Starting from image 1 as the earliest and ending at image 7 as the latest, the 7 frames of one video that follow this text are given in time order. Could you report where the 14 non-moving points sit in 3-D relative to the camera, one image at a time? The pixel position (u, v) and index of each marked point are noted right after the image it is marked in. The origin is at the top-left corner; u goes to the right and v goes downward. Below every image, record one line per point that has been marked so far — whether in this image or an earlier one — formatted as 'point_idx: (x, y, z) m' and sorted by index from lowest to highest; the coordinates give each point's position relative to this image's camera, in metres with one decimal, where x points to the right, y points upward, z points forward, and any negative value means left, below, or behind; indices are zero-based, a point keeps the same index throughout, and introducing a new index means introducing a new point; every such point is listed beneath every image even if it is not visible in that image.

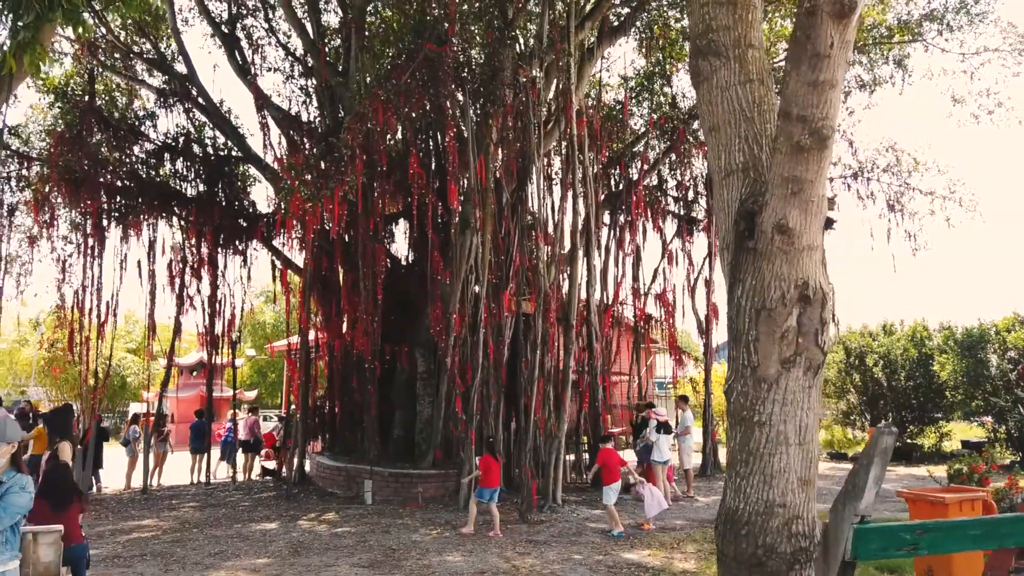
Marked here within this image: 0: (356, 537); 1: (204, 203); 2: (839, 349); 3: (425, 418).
0: (-1.3, -2.1, +6.9) m
1: (-4.3, +1.2, +11.5) m
2: (+6.5, -1.2, +16.3) m
3: (-1.0, -1.6, +10.0) m
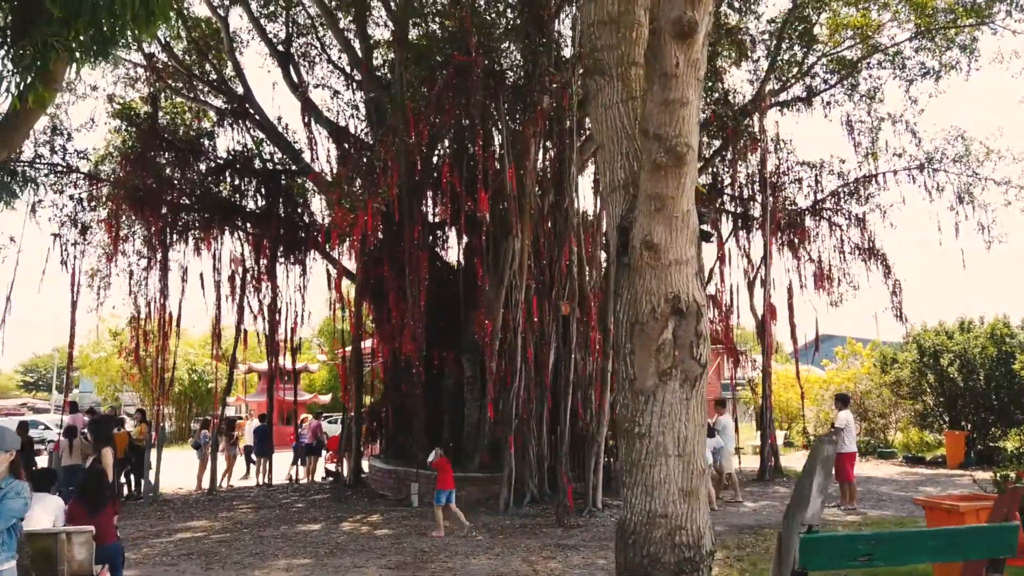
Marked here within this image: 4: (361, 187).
0: (-1.1, -2.2, +7.1) m
1: (-3.6, +1.1, +12.0) m
2: (+7.7, -1.1, +15.6) m
3: (-0.5, -1.7, +10.1) m
4: (-1.7, +1.1, +9.1) m
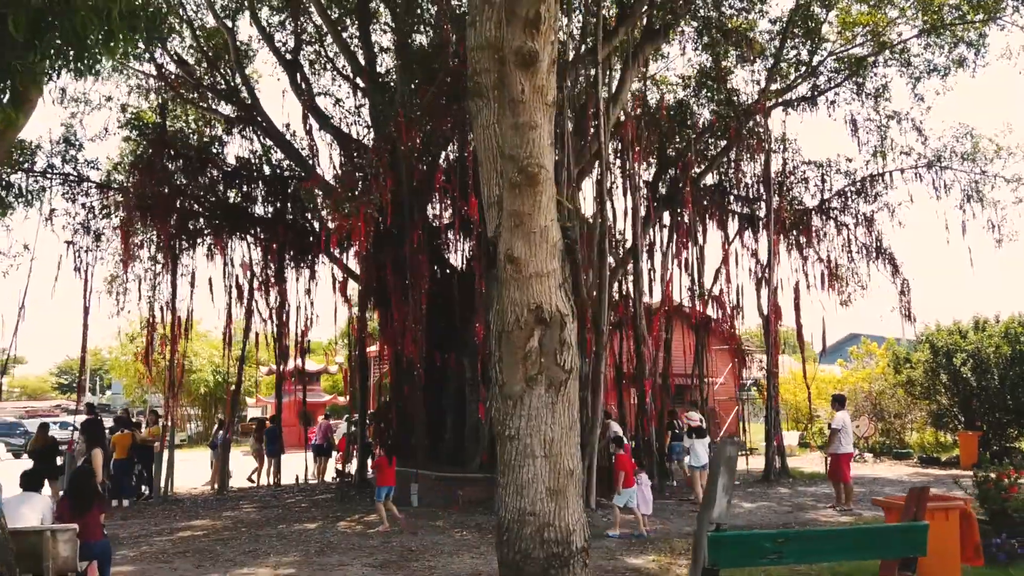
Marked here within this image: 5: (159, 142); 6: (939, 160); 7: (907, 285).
0: (-1.2, -2.2, +7.2) m
1: (-3.6, +1.0, +12.2) m
2: (+7.9, -1.1, +15.5) m
3: (-0.5, -1.7, +10.2) m
4: (-1.7, +1.1, +9.3) m
5: (-5.1, +2.1, +11.8) m
6: (+6.6, +2.0, +12.6) m
7: (+6.3, +0.1, +13.0) m
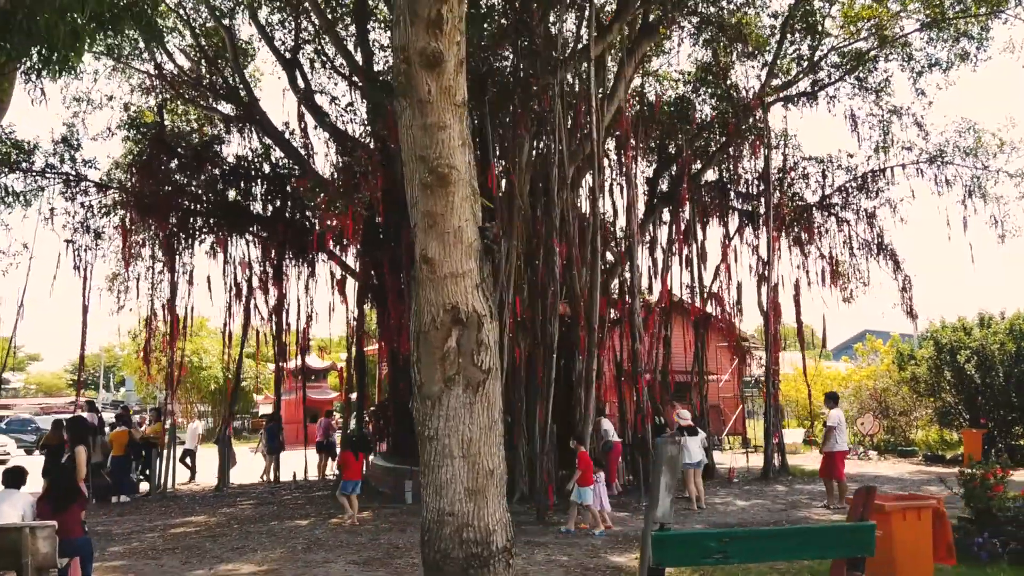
0: (-1.3, -2.2, +7.3) m
1: (-3.6, +1.0, +12.3) m
2: (+7.9, -1.0, +15.4) m
3: (-0.5, -1.7, +10.3) m
4: (-1.8, +1.1, +9.4) m
5: (-5.2, +2.1, +11.8) m
6: (+6.6, +2.0, +12.5) m
7: (+6.3, +0.1, +12.9) m
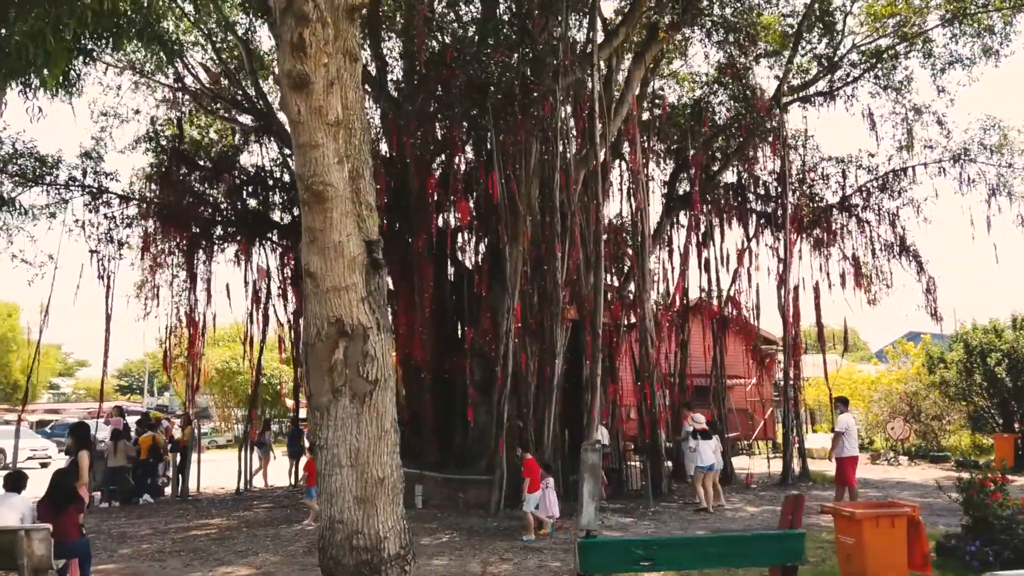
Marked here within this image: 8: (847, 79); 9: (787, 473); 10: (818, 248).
0: (-1.3, -2.3, +7.3) m
1: (-3.4, +0.9, +12.5) m
2: (+8.3, -1.1, +15.0) m
3: (-0.4, -1.7, +10.3) m
4: (-1.8, +1.0, +9.5) m
5: (-5.0, +2.0, +12.1) m
6: (+6.8, +2.0, +12.2) m
7: (+6.5, +0.1, +12.6) m
8: (+5.2, +3.3, +12.7) m
9: (+4.0, -2.7, +11.7) m
10: (+4.9, +0.6, +13.2) m
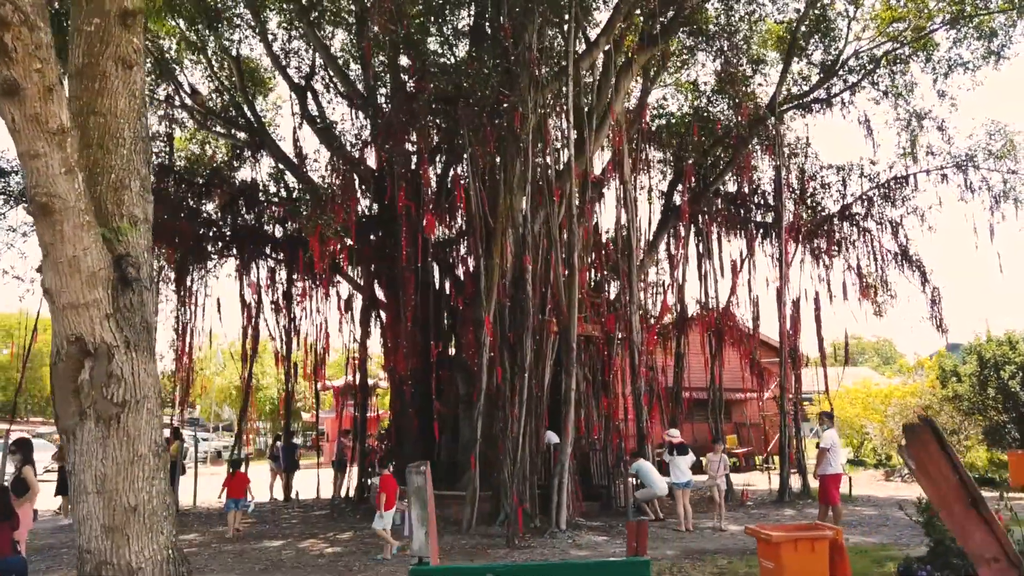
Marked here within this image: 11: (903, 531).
0: (-1.6, -2.4, +7.2) m
1: (-3.5, +0.7, +12.6) m
2: (+8.2, -1.2, +14.5) m
3: (-0.6, -1.9, +10.2) m
4: (-2.0, +0.9, +9.5) m
5: (-5.1, +1.8, +12.2) m
6: (+6.6, +1.9, +11.8) m
7: (+6.4, -0.1, +12.2) m
8: (+5.1, +3.1, +12.4) m
9: (+3.8, -2.8, +11.4) m
10: (+4.8, +0.5, +12.8) m
11: (+3.9, -2.4, +8.2) m
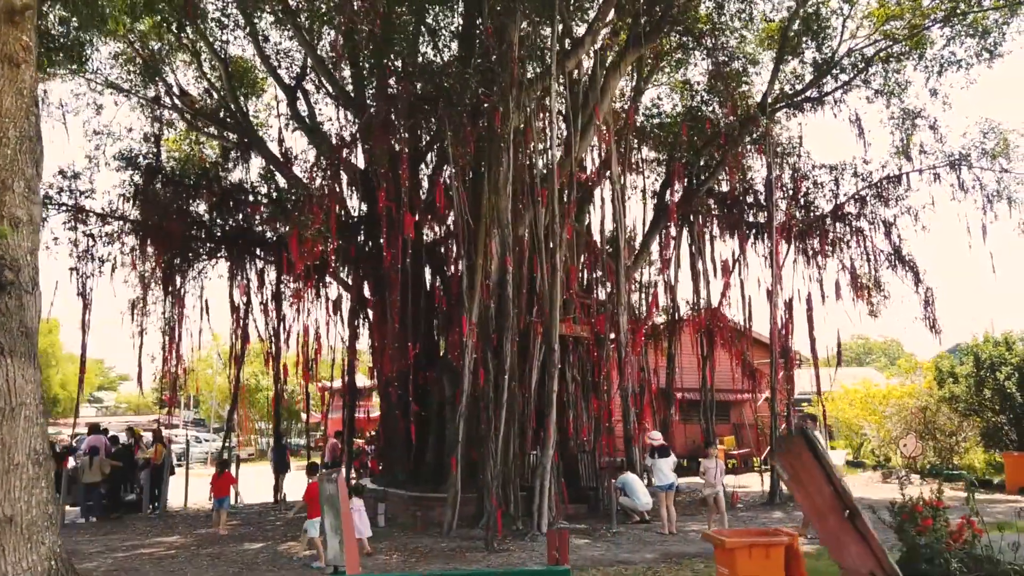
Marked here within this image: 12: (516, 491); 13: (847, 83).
0: (-1.8, -2.4, +7.2) m
1: (-3.7, +0.7, +12.5) m
2: (+8.1, -1.3, +14.4) m
3: (-0.8, -1.9, +10.1) m
4: (-2.2, +0.9, +9.4) m
5: (-5.3, +1.8, +12.2) m
6: (+6.5, +1.9, +11.7) m
7: (+6.2, -0.1, +12.1) m
8: (+4.9, +3.1, +12.3) m
9: (+3.6, -2.8, +11.3) m
10: (+4.7, +0.5, +12.7) m
11: (+3.7, -2.4, +8.1) m
12: (0.0, -2.2, +9.0) m
13: (+5.1, +3.1, +12.4) m
